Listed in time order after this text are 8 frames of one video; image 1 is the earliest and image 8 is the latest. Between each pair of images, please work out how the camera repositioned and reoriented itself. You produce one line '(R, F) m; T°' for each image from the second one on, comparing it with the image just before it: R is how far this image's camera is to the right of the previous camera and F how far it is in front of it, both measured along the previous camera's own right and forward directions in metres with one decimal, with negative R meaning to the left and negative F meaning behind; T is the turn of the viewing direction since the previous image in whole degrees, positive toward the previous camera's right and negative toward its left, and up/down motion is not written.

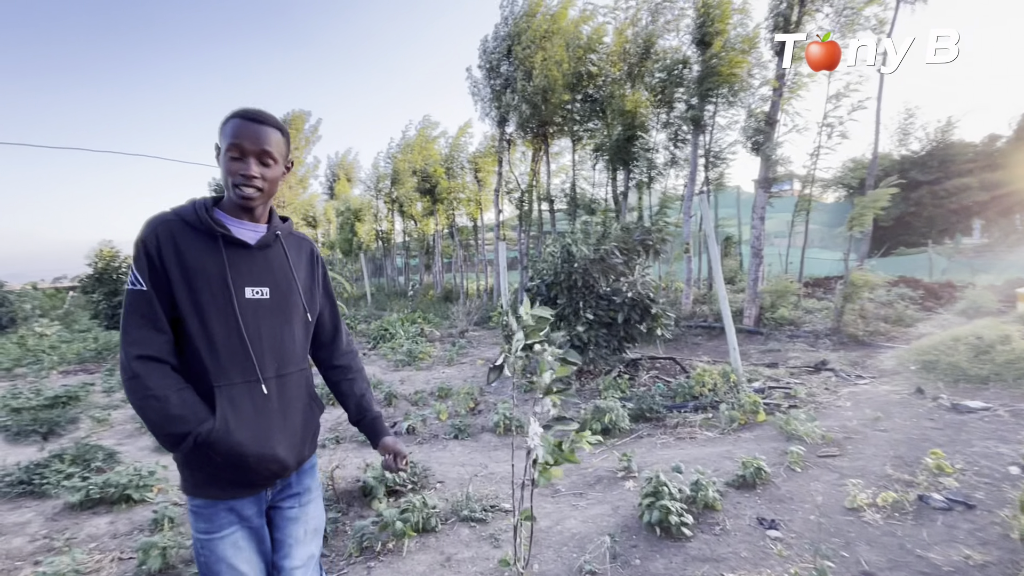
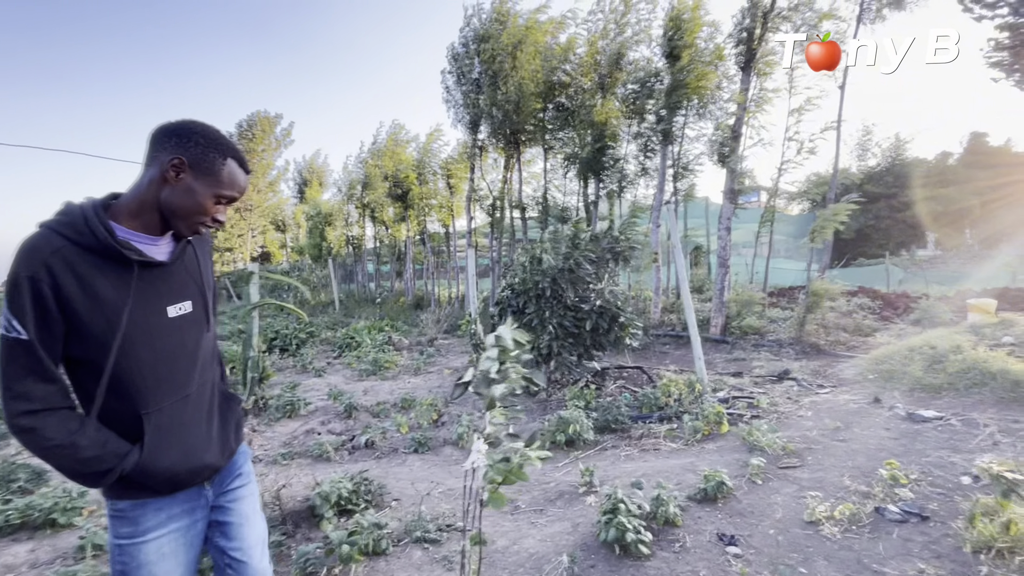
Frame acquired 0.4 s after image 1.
(+0.1, +0.1) m; +3°
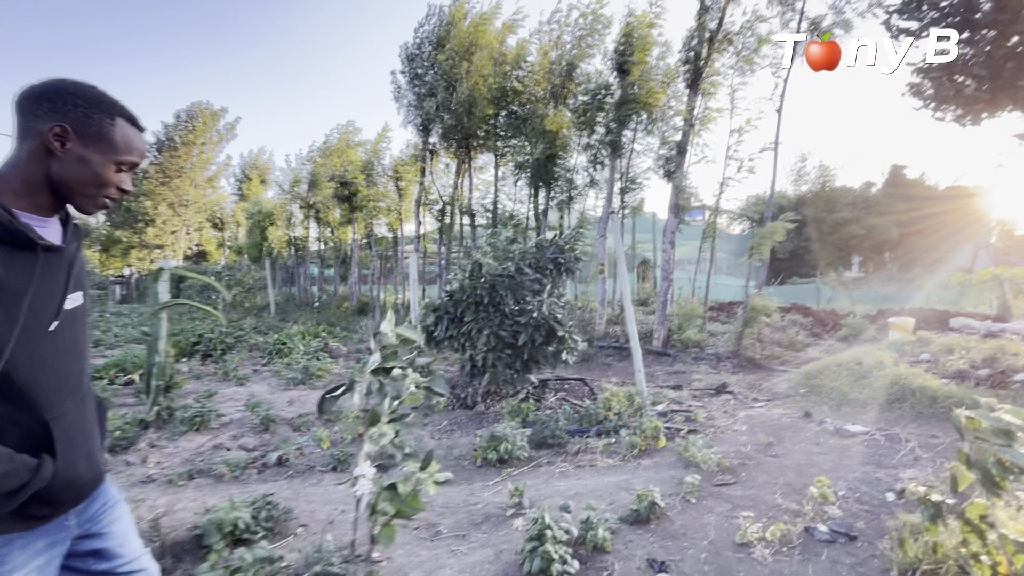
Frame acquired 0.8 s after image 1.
(+0.1, +0.2) m; +6°
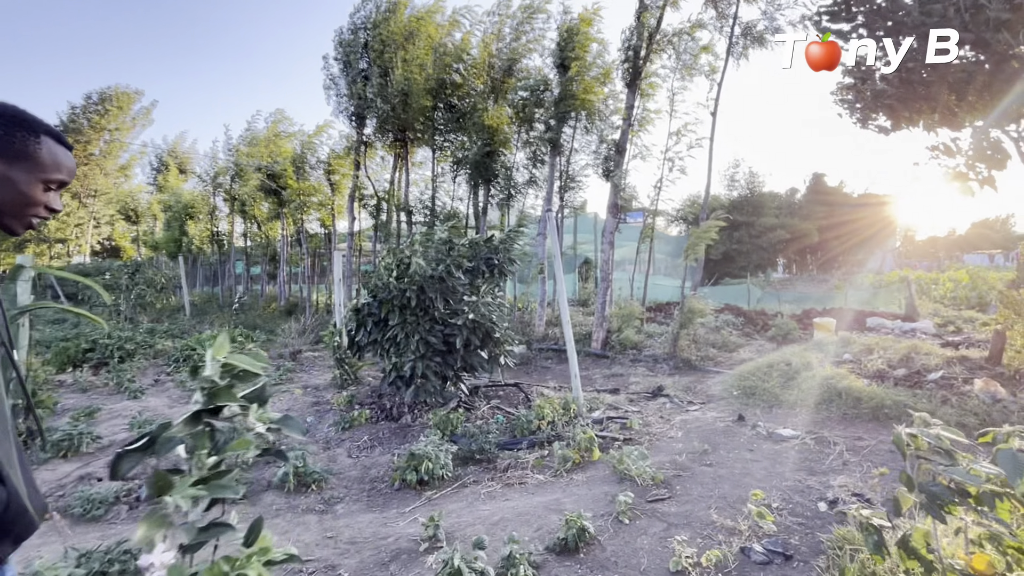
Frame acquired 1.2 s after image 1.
(+0.2, +0.3) m; +6°
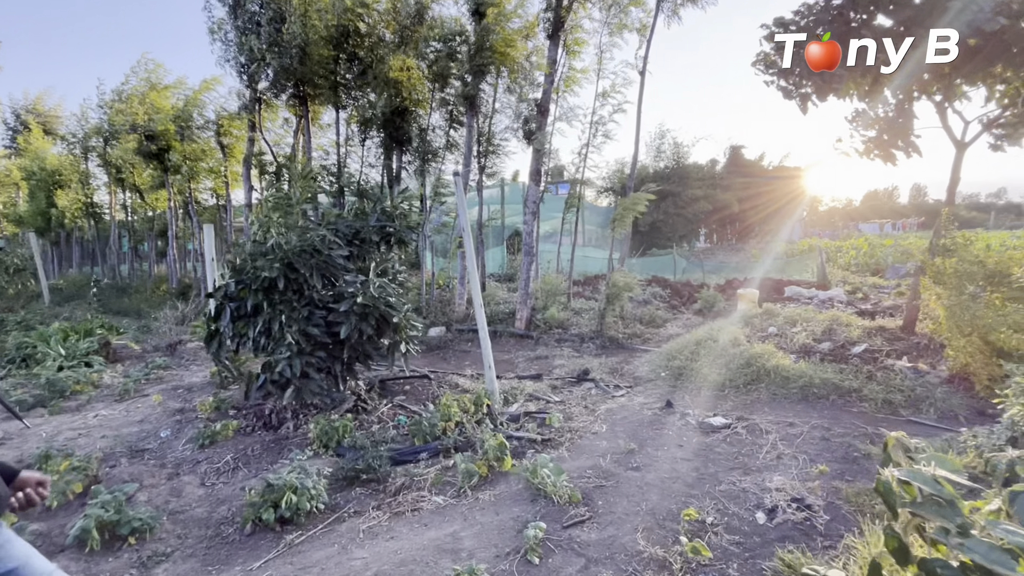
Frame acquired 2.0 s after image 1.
(+0.3, +0.6) m; +8°
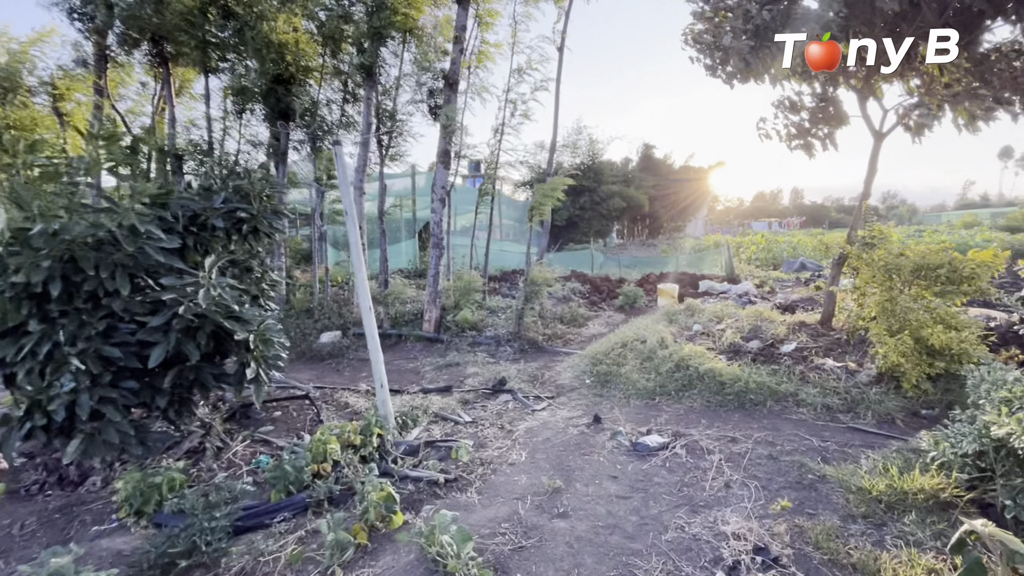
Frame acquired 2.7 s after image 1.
(+0.1, +0.7) m; +10°
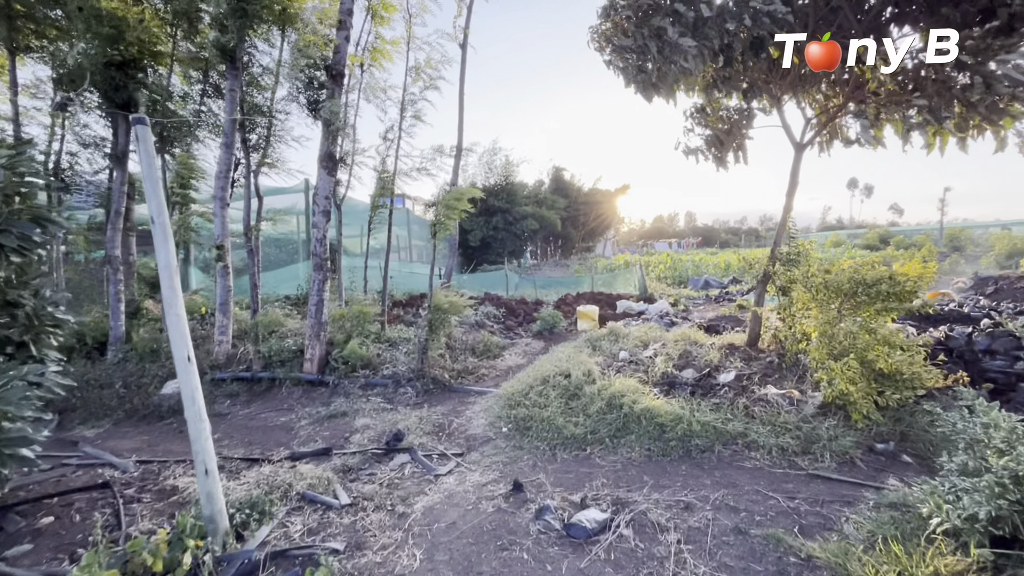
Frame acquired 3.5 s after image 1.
(+0.1, +0.8) m; +10°
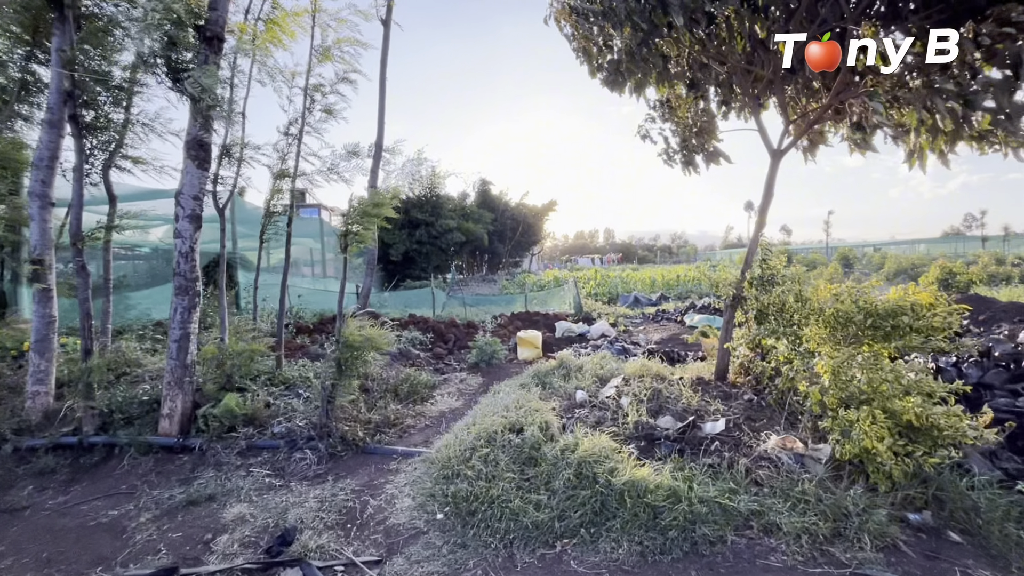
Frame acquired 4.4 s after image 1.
(-0.1, +0.9) m; +9°
